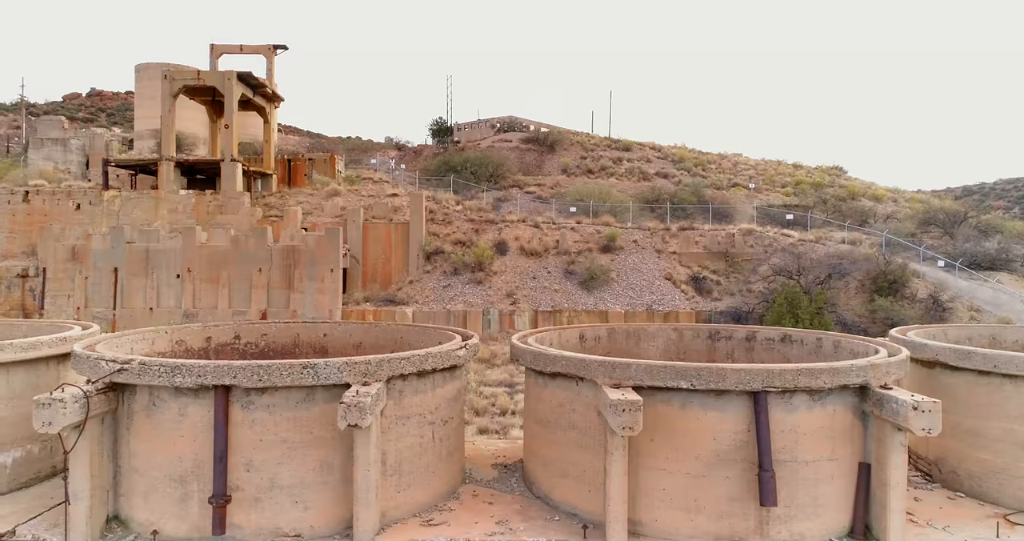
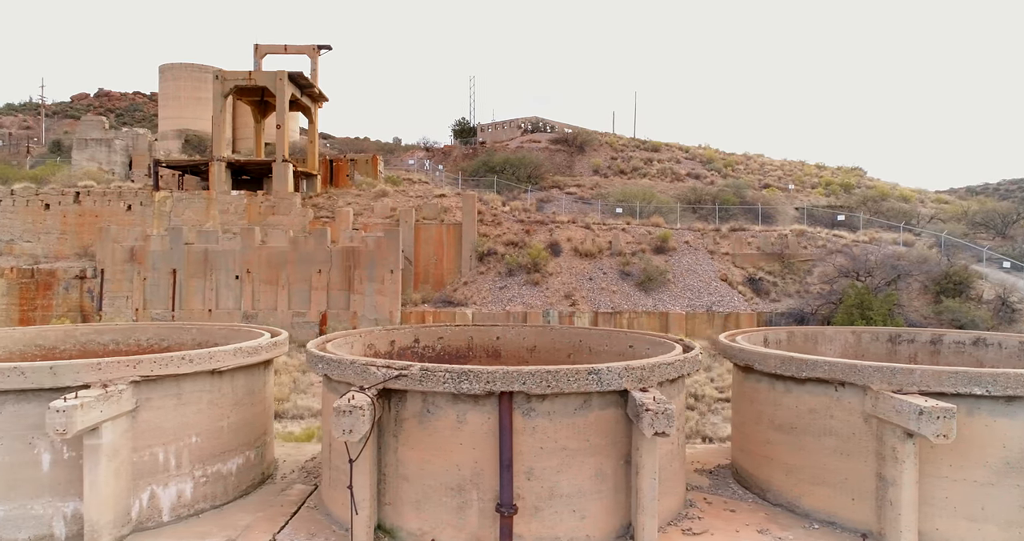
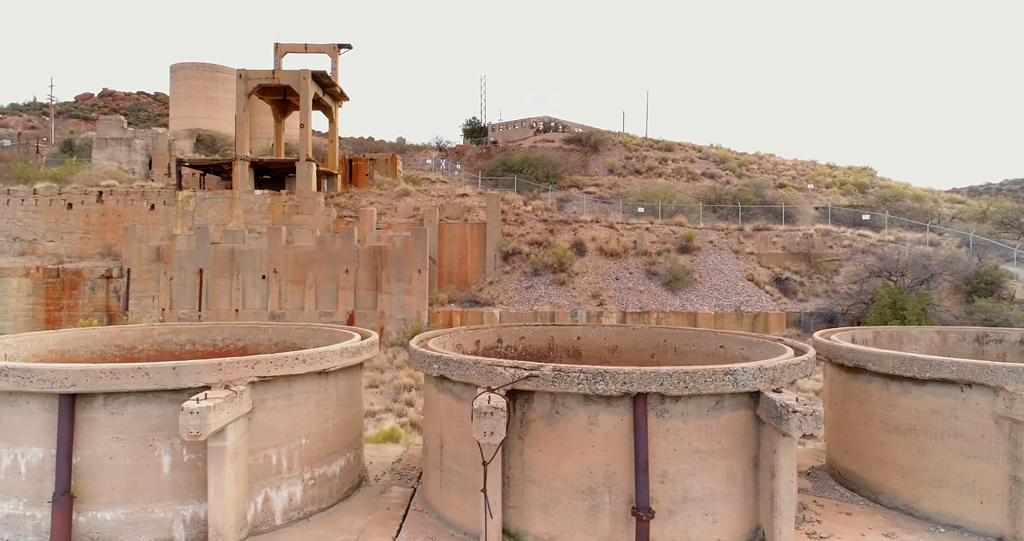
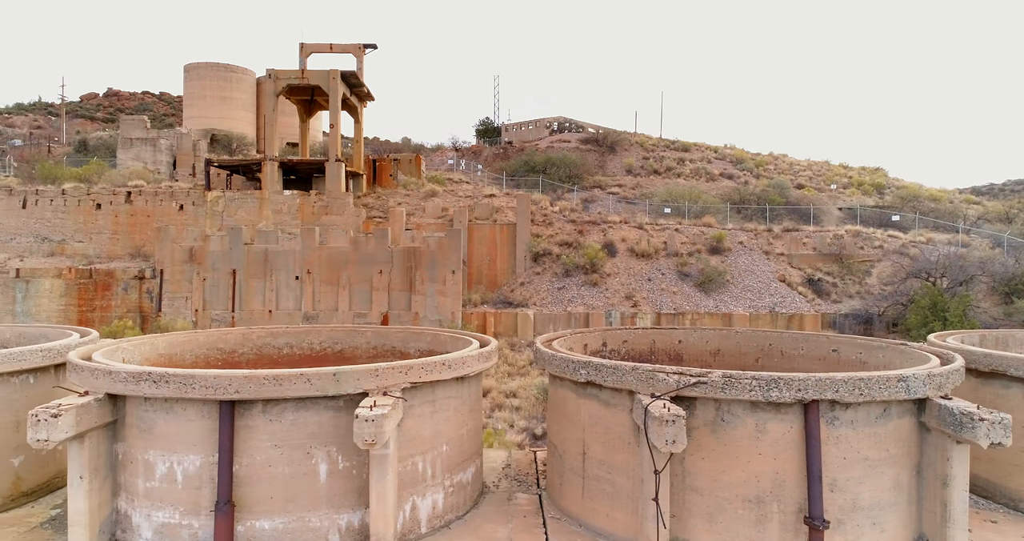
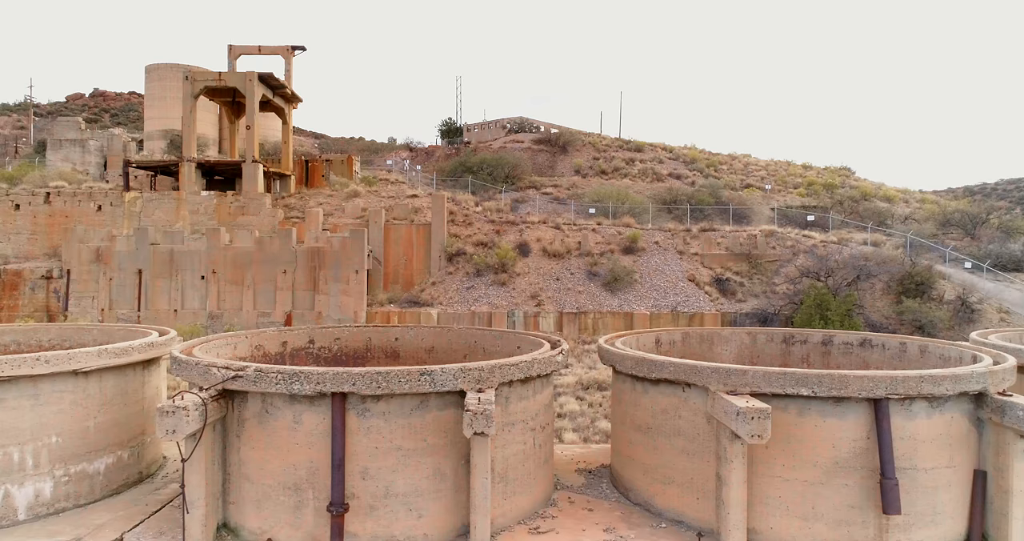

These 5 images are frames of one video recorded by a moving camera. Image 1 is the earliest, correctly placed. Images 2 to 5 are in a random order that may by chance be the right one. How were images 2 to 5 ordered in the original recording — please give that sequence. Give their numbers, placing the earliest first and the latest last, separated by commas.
5, 2, 3, 4
